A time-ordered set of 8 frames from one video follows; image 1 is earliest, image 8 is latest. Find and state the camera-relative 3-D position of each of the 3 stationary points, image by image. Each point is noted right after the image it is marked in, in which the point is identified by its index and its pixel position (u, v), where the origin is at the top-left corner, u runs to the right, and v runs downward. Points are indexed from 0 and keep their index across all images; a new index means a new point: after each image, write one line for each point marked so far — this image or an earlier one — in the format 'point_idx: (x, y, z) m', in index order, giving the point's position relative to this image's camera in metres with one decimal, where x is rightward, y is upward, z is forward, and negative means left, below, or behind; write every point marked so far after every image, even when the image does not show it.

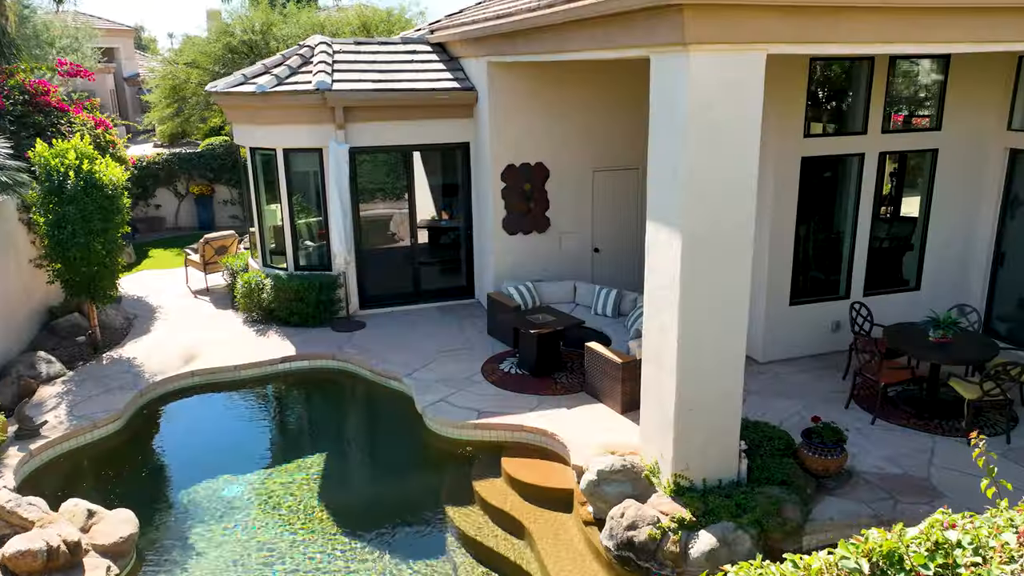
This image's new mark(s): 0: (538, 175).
0: (+0.4, +1.8, +11.7) m
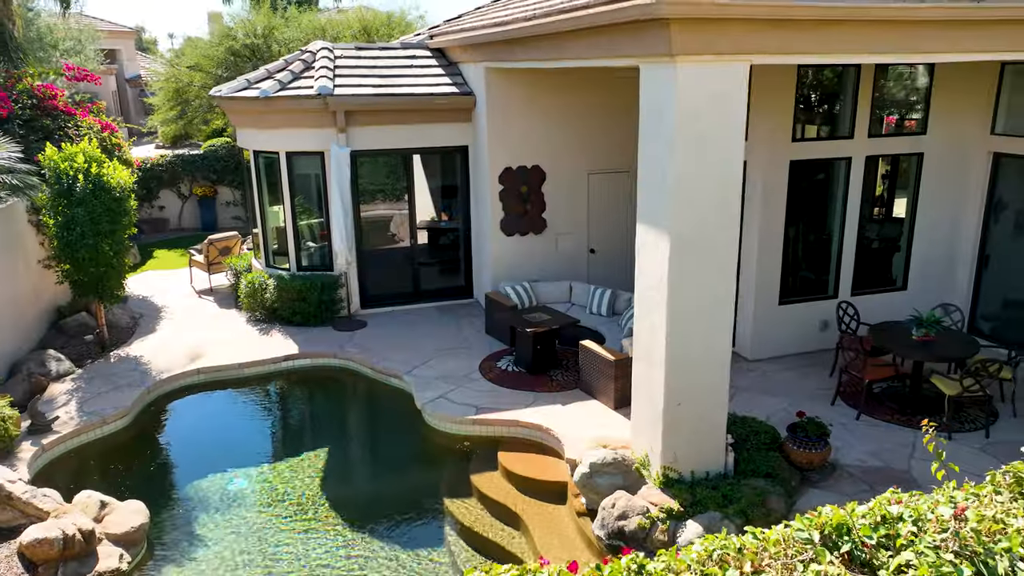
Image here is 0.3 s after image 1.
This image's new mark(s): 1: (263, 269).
0: (+0.4, +1.8, +12.0) m
1: (-4.5, +0.3, +13.1) m
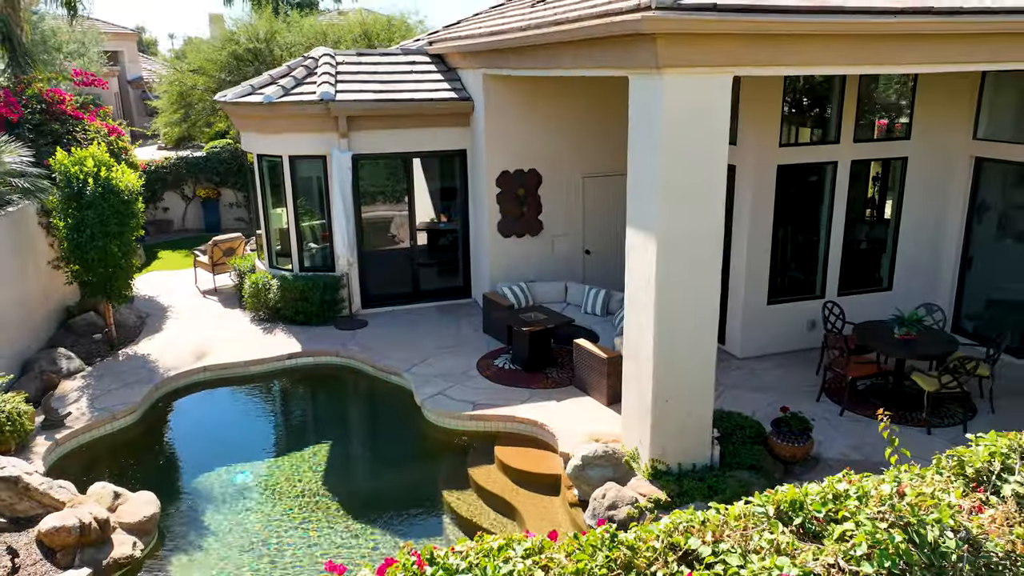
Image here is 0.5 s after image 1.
0: (+0.3, +1.8, +12.3) m
1: (-4.5, +0.3, +13.4) m
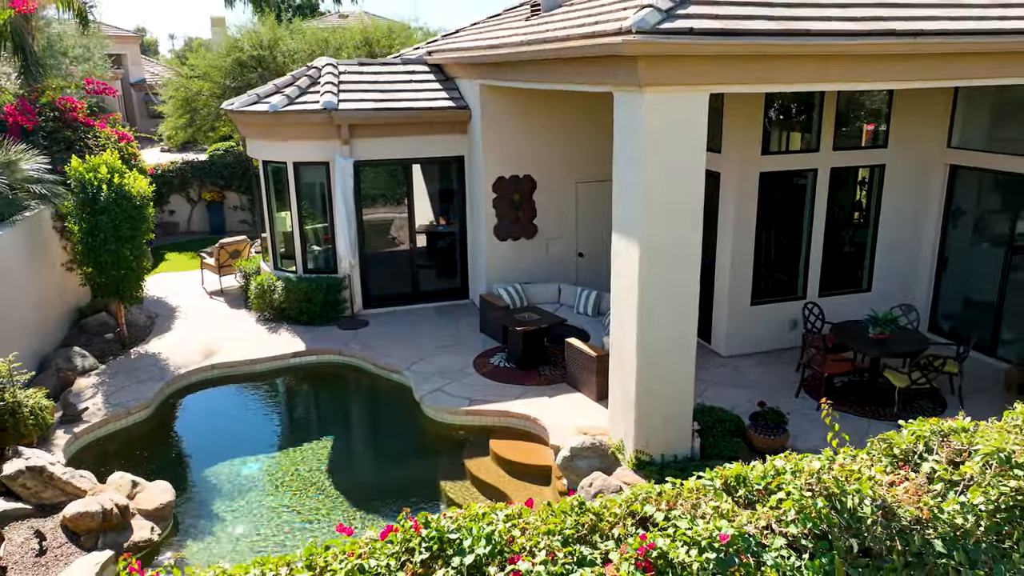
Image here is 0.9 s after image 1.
0: (+0.2, +1.8, +12.8) m
1: (-4.6, +0.3, +13.9) m
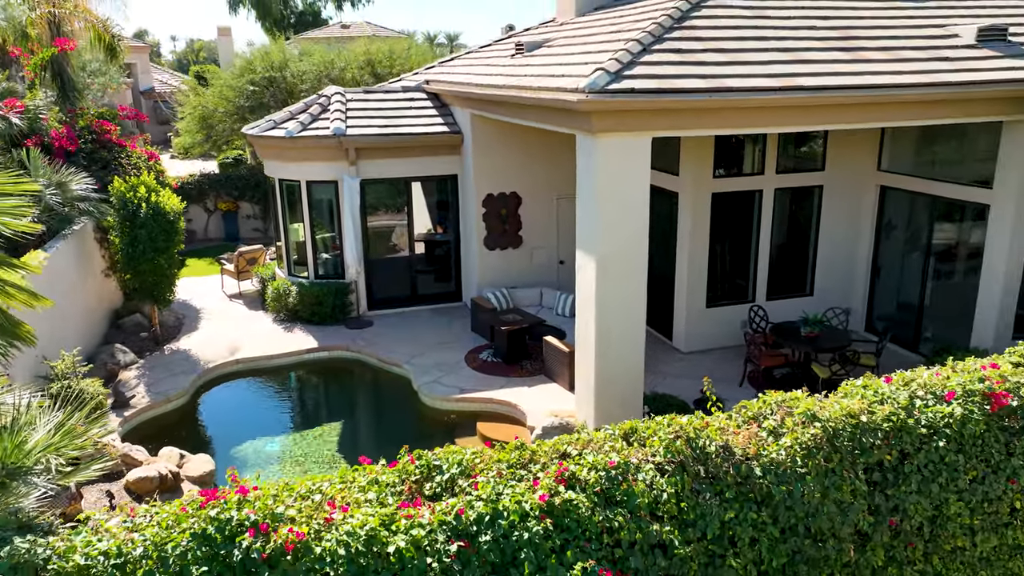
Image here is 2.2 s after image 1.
0: (0.0, +1.7, +14.4) m
1: (-4.9, +0.2, +15.5) m
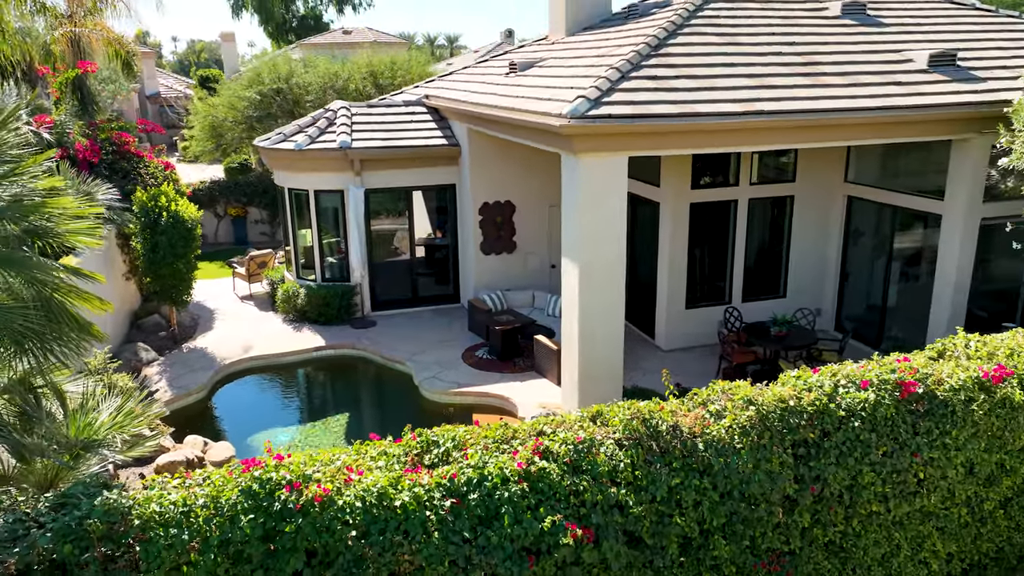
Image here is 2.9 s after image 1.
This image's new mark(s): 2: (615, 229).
0: (-0.1, +1.7, +15.4) m
1: (-5.0, +0.2, +16.5) m
2: (+1.4, +0.8, +9.8) m
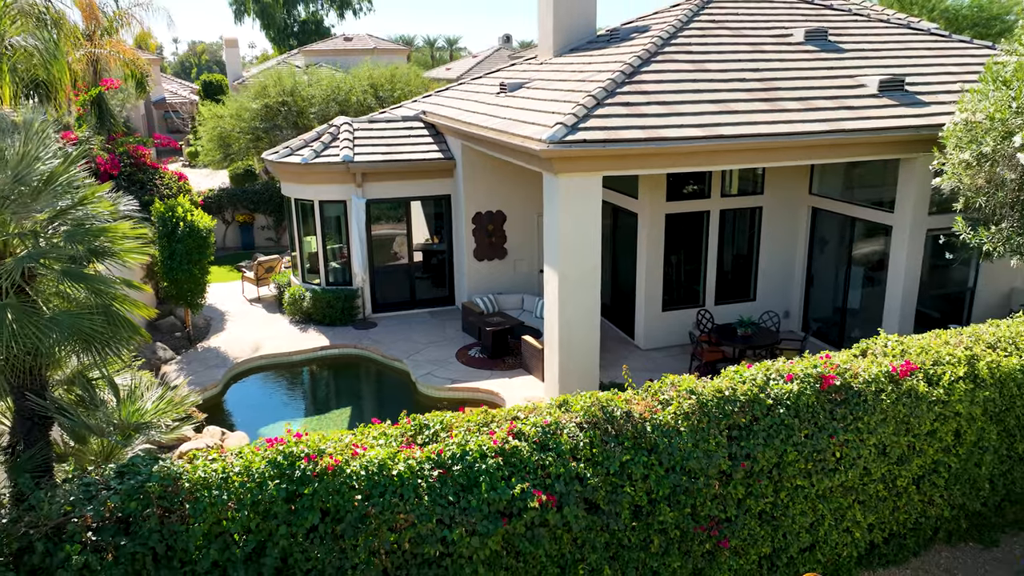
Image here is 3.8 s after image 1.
0: (-0.3, +1.6, +16.6) m
1: (-5.2, +0.1, +17.7) m
2: (+1.2, +0.7, +10.9) m
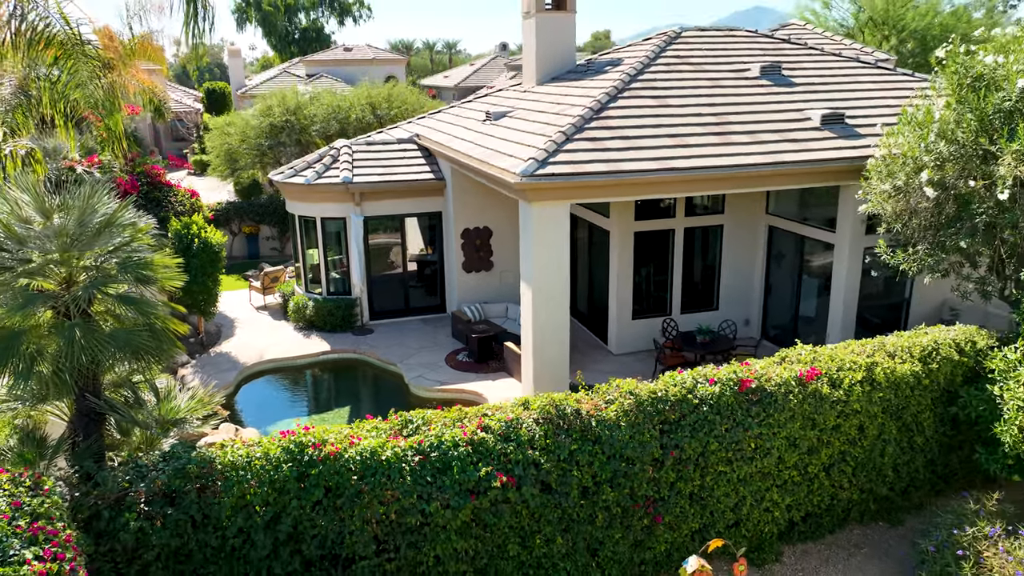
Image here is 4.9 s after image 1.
0: (-0.7, +1.3, +18.1) m
1: (-5.5, -0.1, +19.2) m
2: (+0.8, +0.5, +12.5) m
